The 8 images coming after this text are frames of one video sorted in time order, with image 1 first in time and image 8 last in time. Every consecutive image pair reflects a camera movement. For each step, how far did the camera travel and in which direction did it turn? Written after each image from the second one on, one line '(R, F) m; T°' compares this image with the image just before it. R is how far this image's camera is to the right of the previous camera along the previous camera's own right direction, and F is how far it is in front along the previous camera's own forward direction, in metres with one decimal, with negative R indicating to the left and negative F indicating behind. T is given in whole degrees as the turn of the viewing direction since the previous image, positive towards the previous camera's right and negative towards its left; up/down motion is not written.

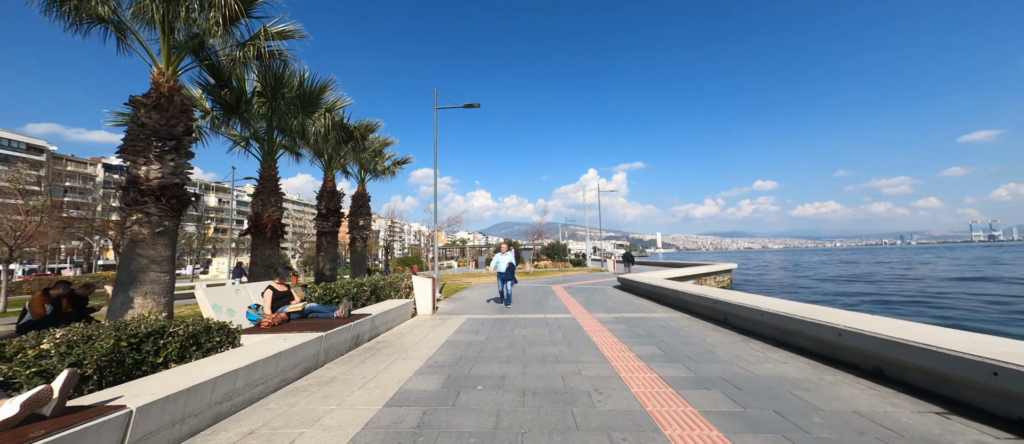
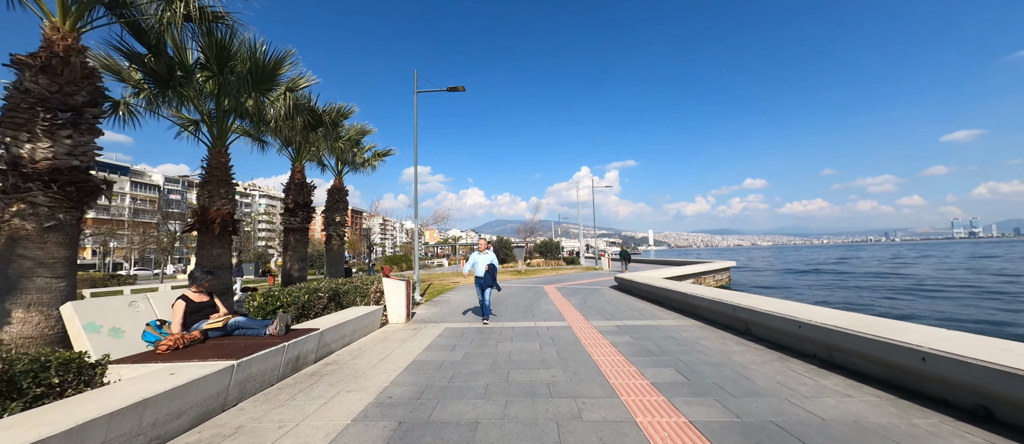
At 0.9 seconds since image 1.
(+0.1, +1.1) m; +1°
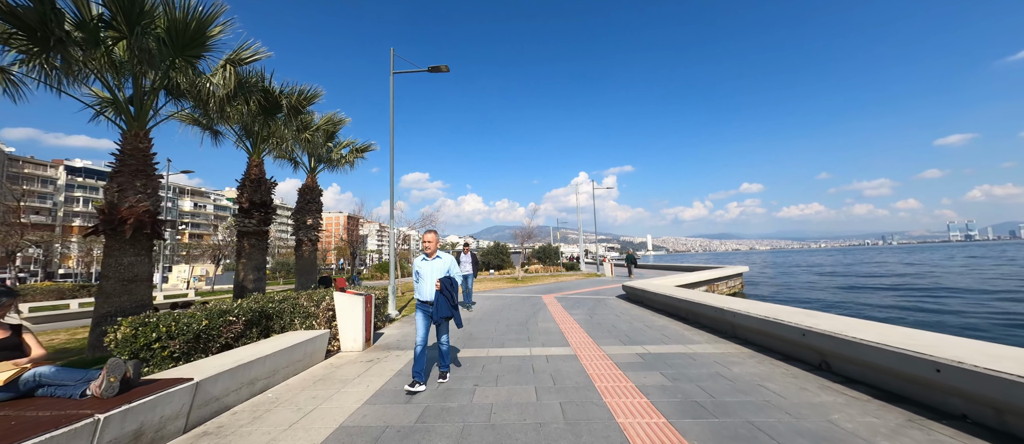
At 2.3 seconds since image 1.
(+0.2, +1.6) m; 0°
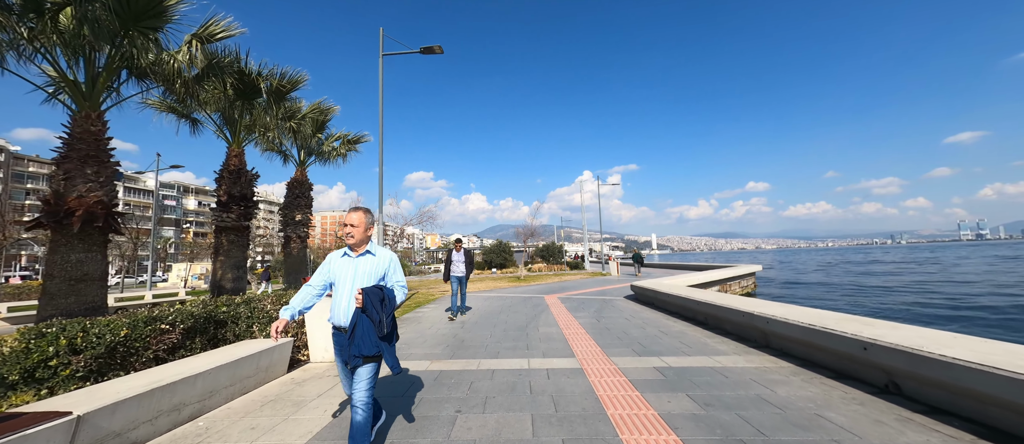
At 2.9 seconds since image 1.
(+0.1, +0.8) m; -1°
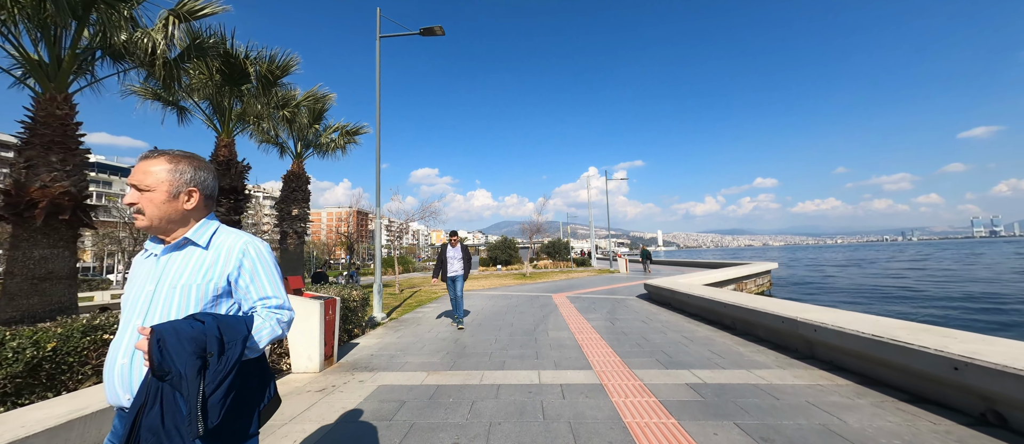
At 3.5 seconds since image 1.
(0.0, +0.6) m; -1°
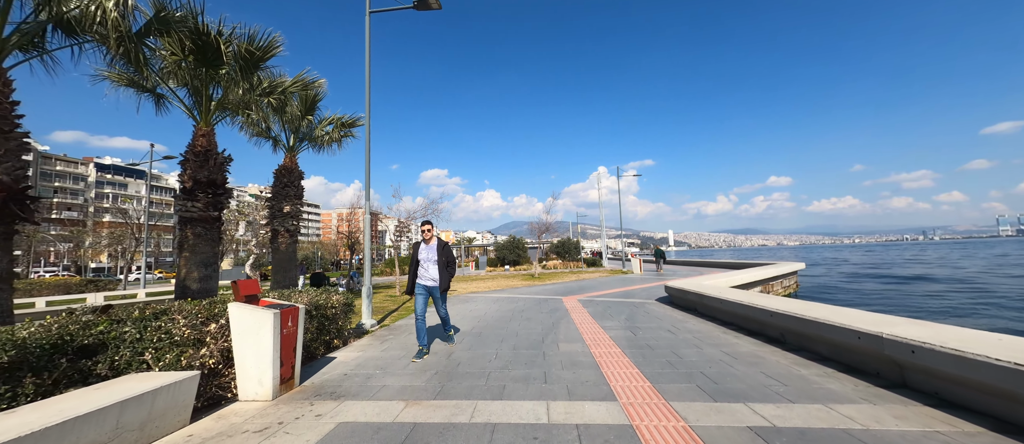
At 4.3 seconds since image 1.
(+0.1, +0.9) m; -1°
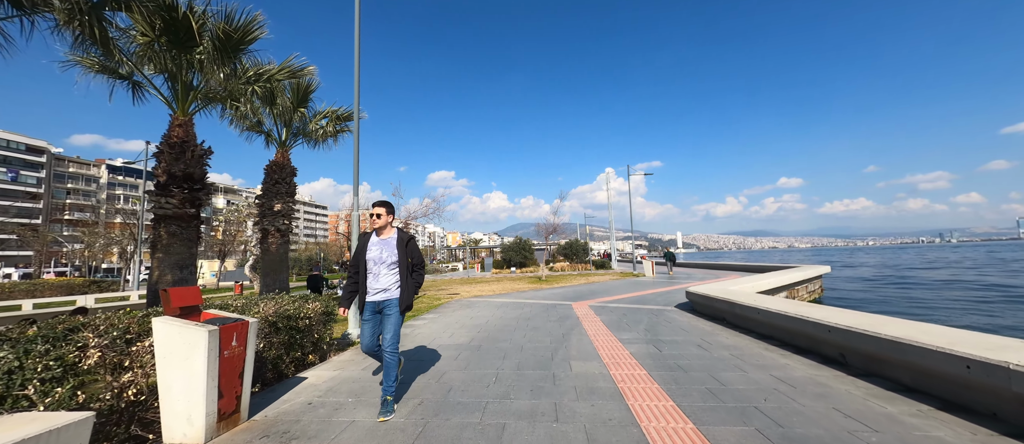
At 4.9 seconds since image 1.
(0.0, +0.8) m; -1°
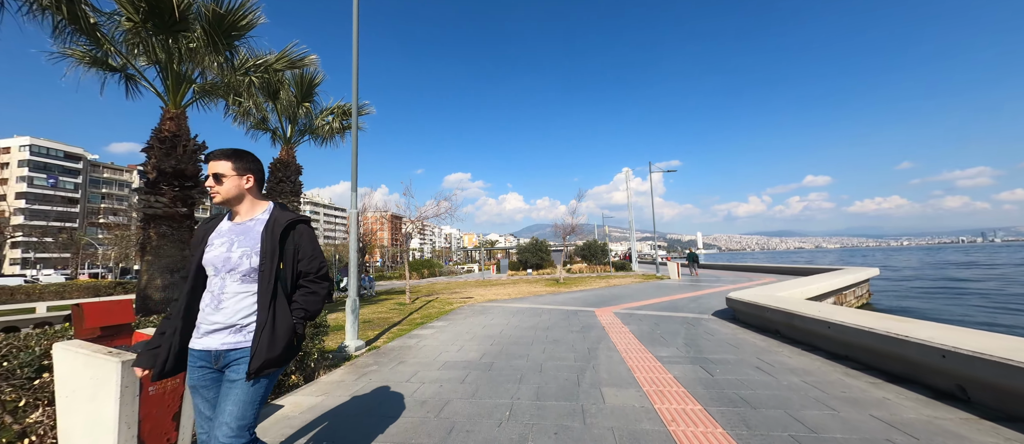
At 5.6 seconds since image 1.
(0.0, +0.8) m; -3°
